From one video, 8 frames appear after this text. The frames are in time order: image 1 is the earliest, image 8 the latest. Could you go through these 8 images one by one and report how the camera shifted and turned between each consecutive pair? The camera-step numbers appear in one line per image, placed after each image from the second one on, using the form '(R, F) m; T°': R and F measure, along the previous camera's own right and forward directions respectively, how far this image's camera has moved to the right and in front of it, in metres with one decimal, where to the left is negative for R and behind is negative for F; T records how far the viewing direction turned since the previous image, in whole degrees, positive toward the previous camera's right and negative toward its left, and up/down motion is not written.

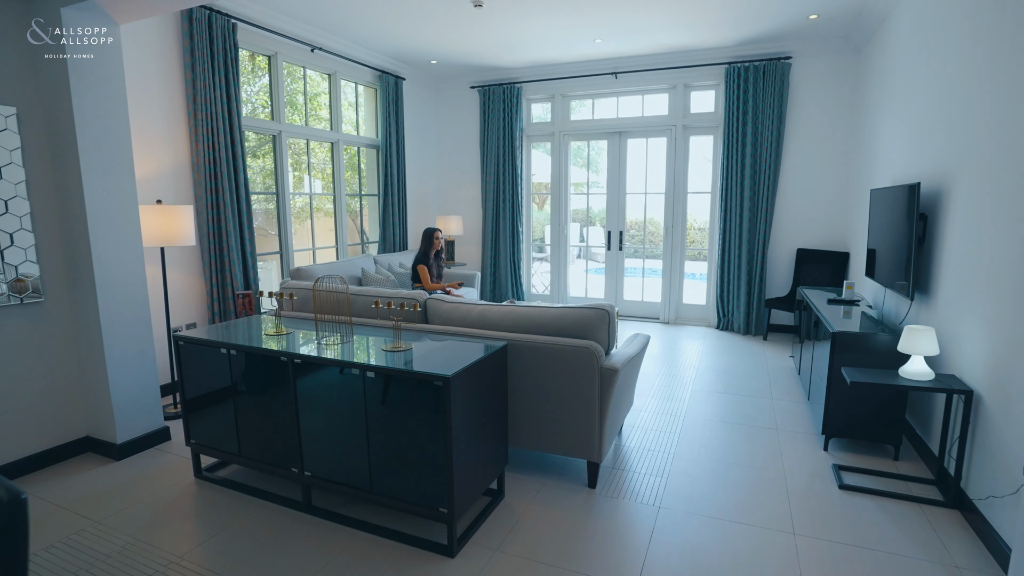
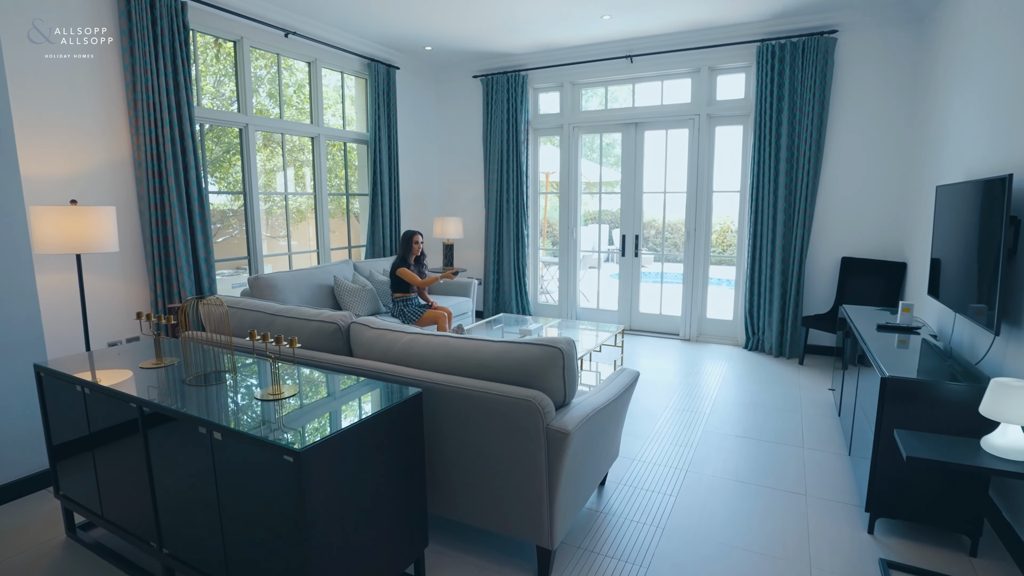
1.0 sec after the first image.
(+0.4, +0.6) m; -4°
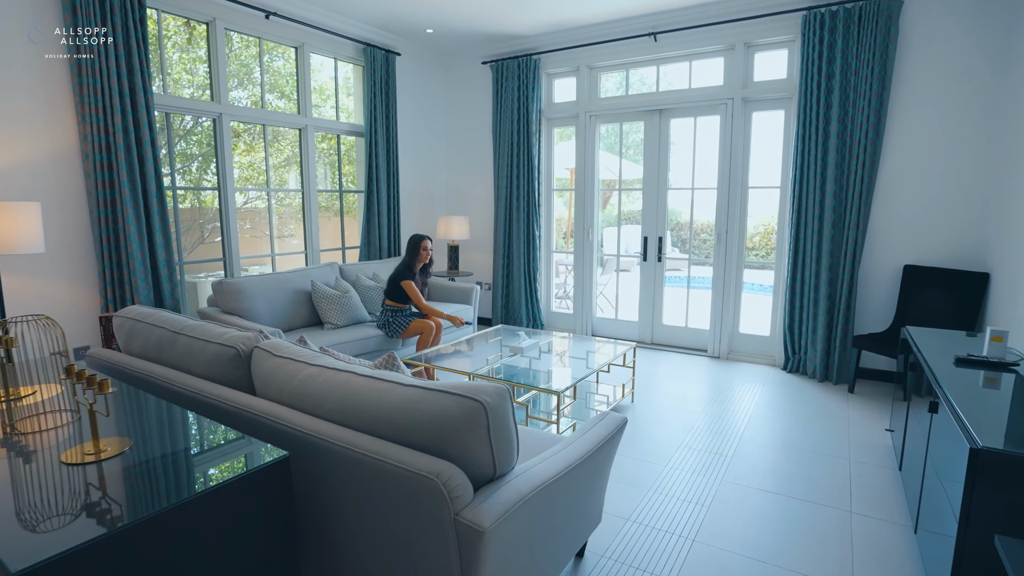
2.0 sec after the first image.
(+0.3, +0.6) m; -4°
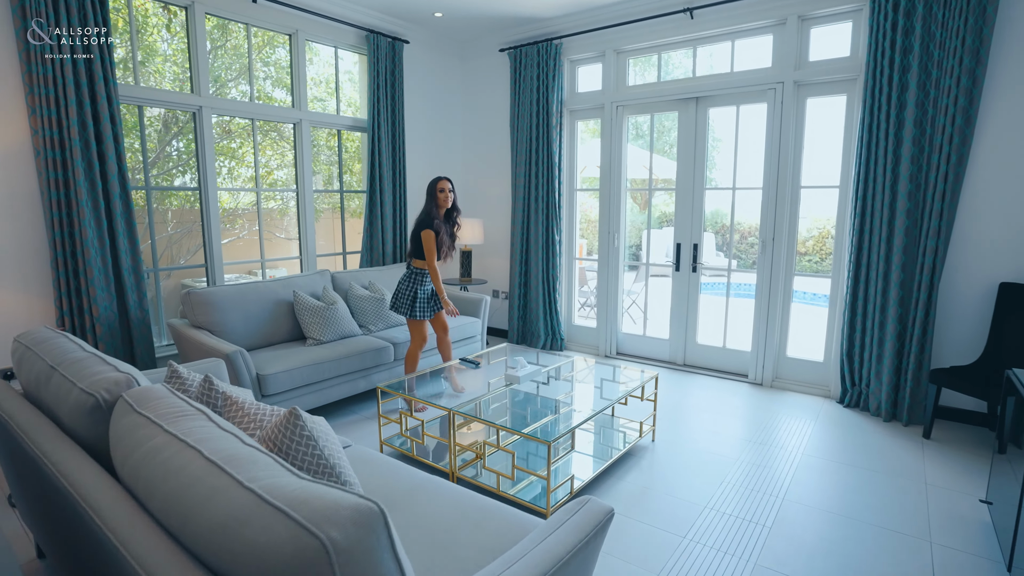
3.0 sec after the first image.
(+0.2, +0.5) m; -4°
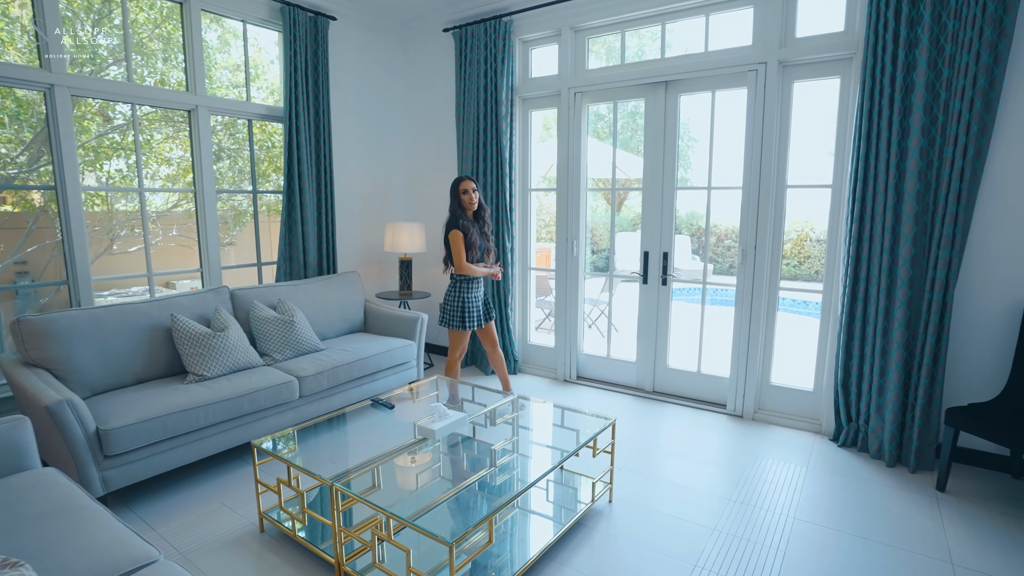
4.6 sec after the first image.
(+0.3, +0.6) m; +2°
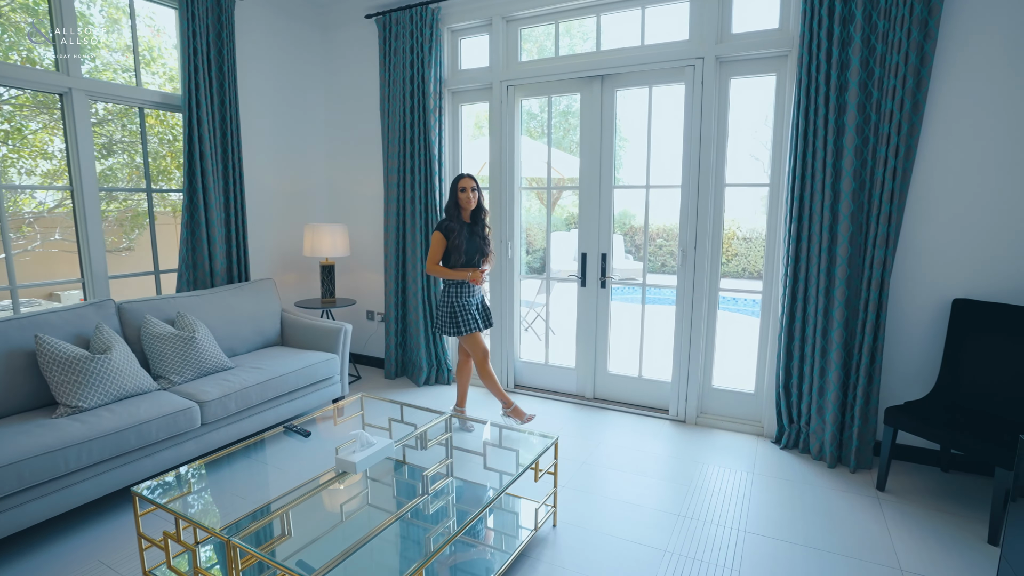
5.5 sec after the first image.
(0.0, +0.2) m; +7°
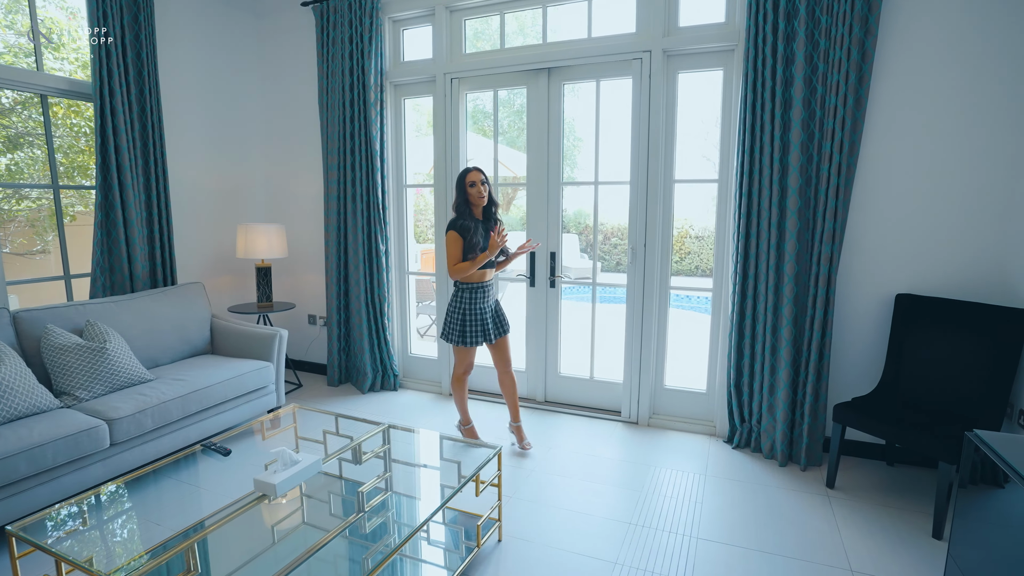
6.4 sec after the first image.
(+0.1, +0.1) m; +4°
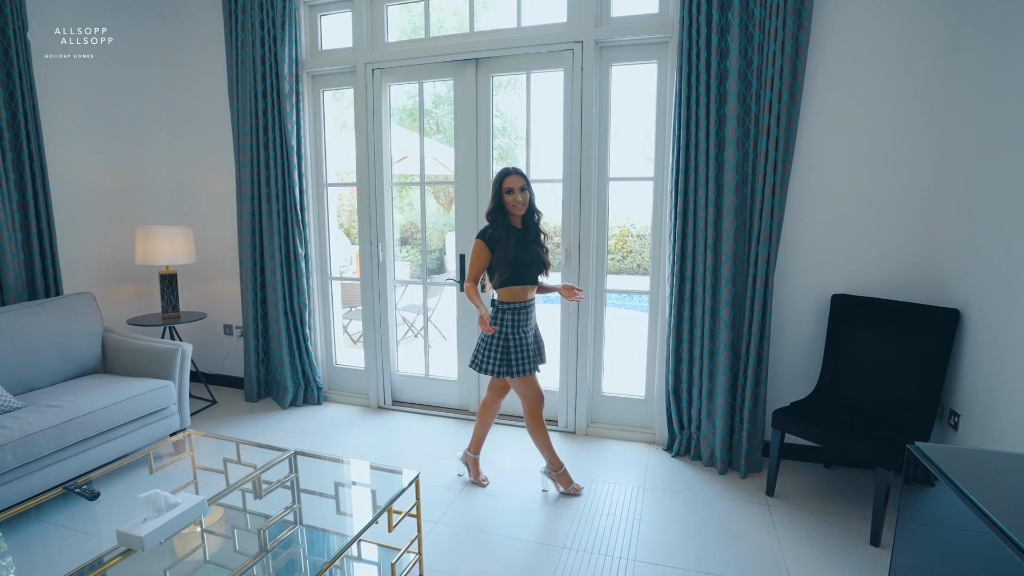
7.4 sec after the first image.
(+0.1, +0.2) m; +5°
